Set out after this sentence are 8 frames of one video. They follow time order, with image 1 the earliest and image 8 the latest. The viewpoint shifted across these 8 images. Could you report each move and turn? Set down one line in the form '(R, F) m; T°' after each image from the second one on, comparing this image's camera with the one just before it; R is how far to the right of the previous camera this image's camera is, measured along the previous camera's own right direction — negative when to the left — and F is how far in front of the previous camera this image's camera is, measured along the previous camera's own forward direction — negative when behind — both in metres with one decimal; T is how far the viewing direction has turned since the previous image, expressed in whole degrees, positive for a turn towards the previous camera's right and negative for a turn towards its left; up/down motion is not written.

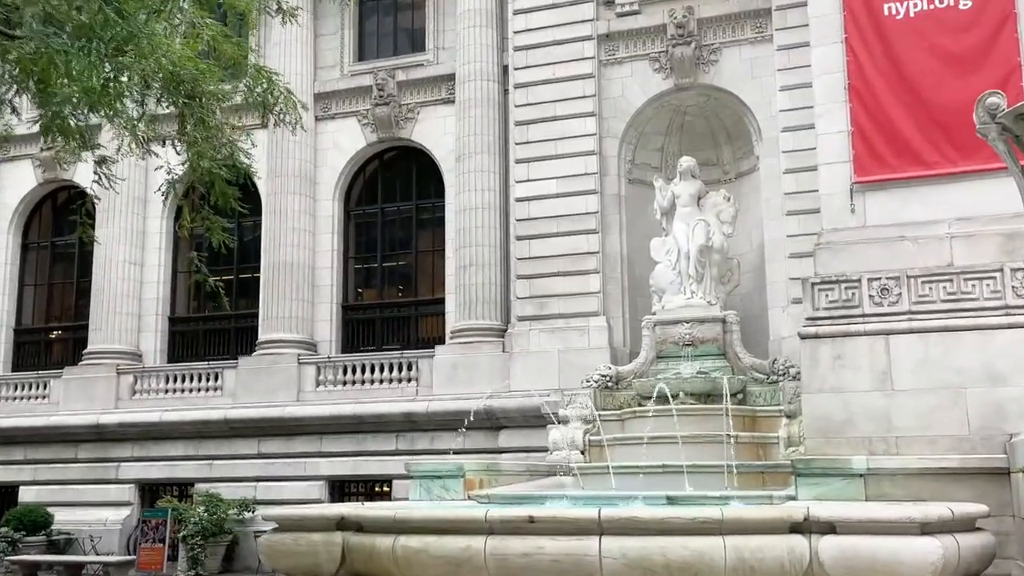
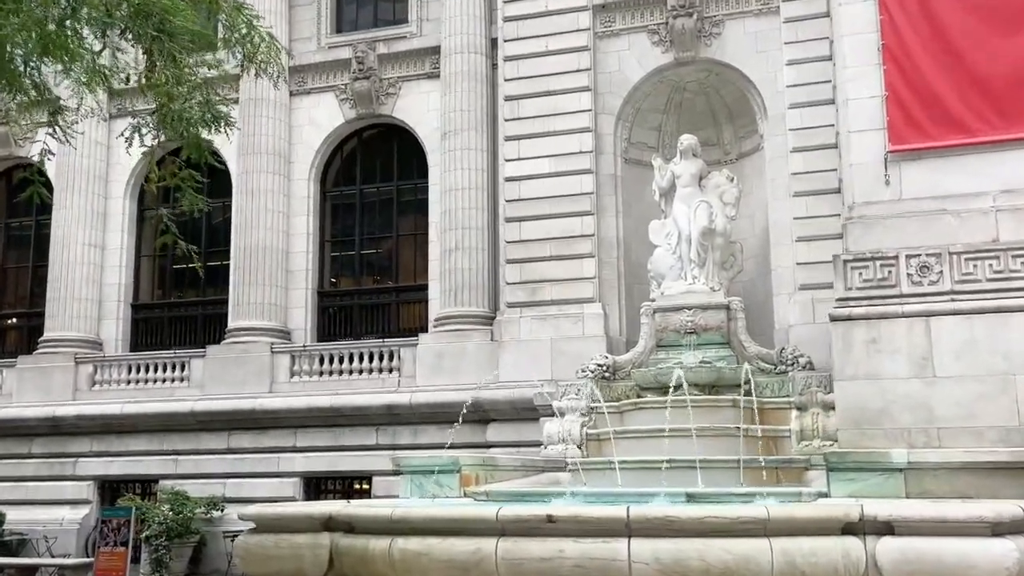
(-0.4, +1.1) m; +2°
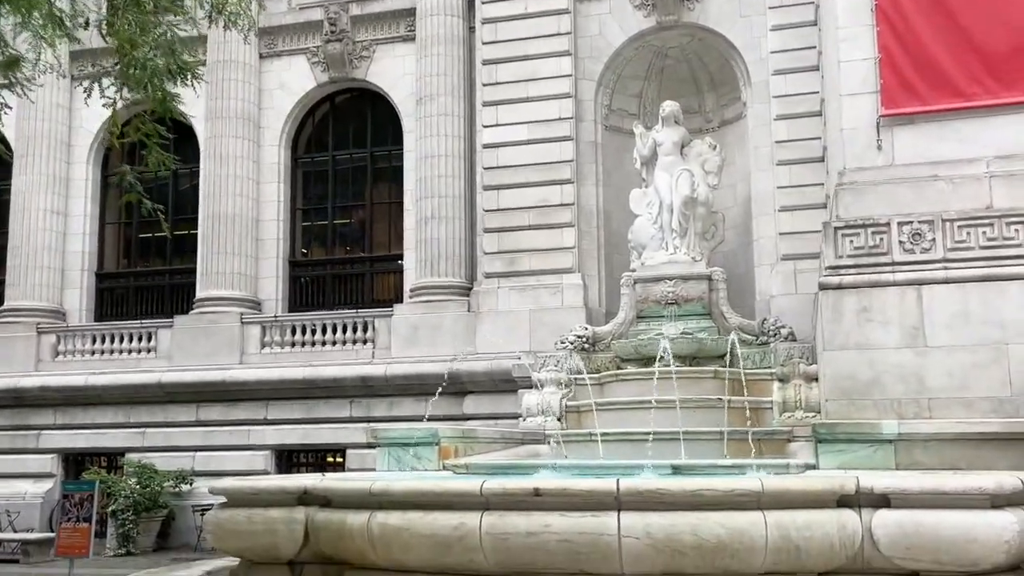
(-0.1, +0.4) m; +2°
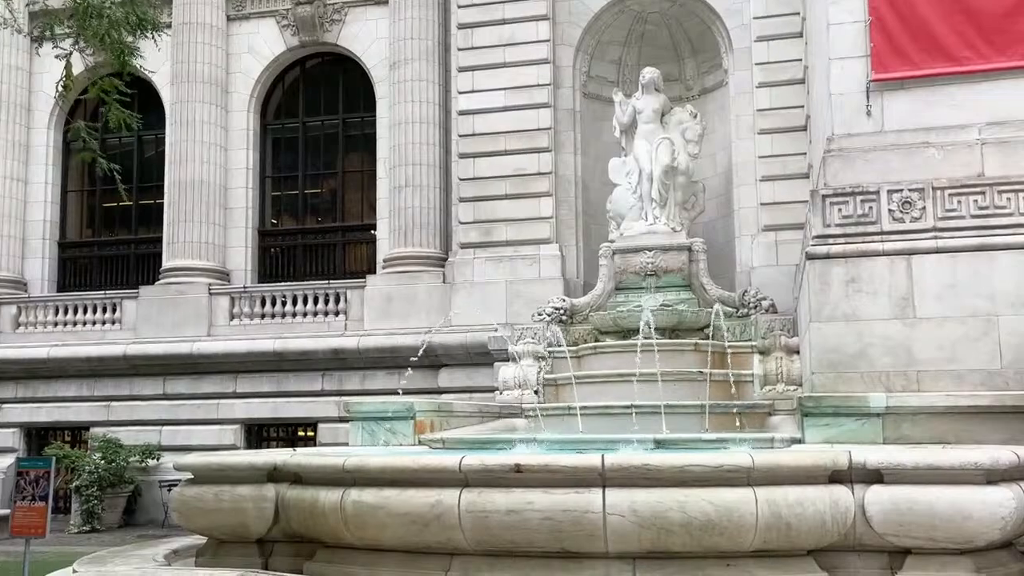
(-0.1, +0.4) m; +2°
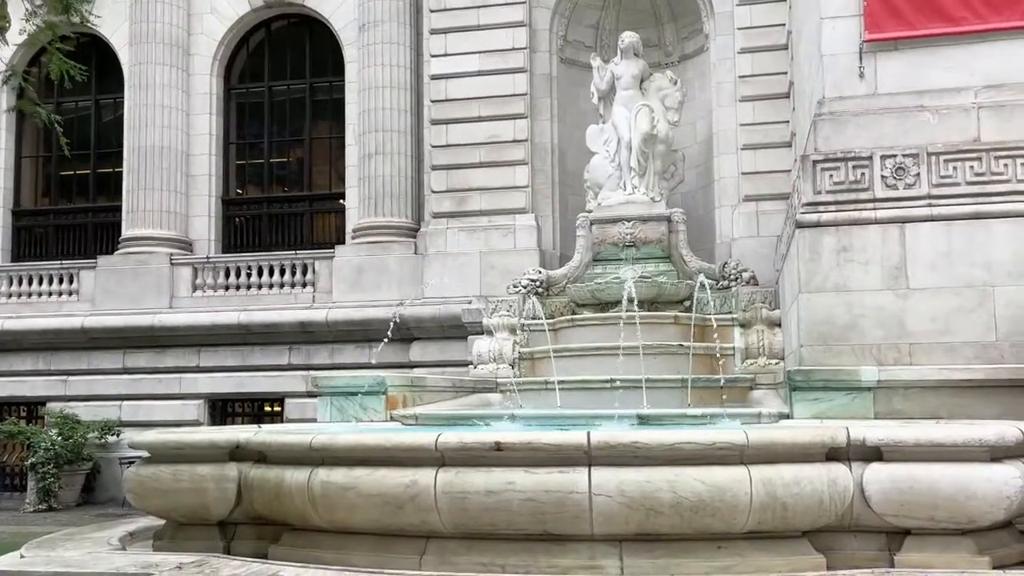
(-0.1, +0.5) m; +2°
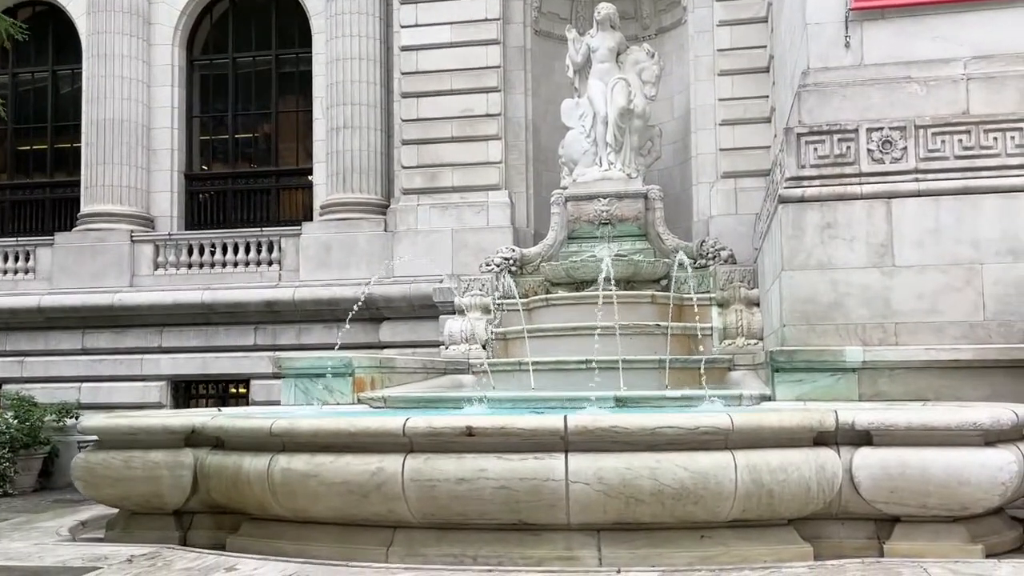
(0.0, +0.4) m; +2°
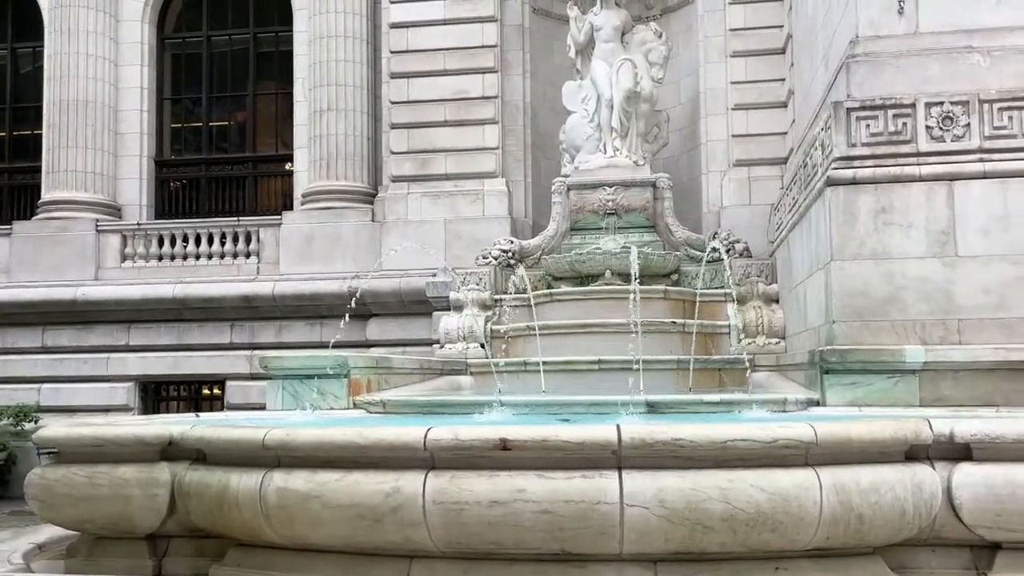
(-0.4, +1.0) m; +2°
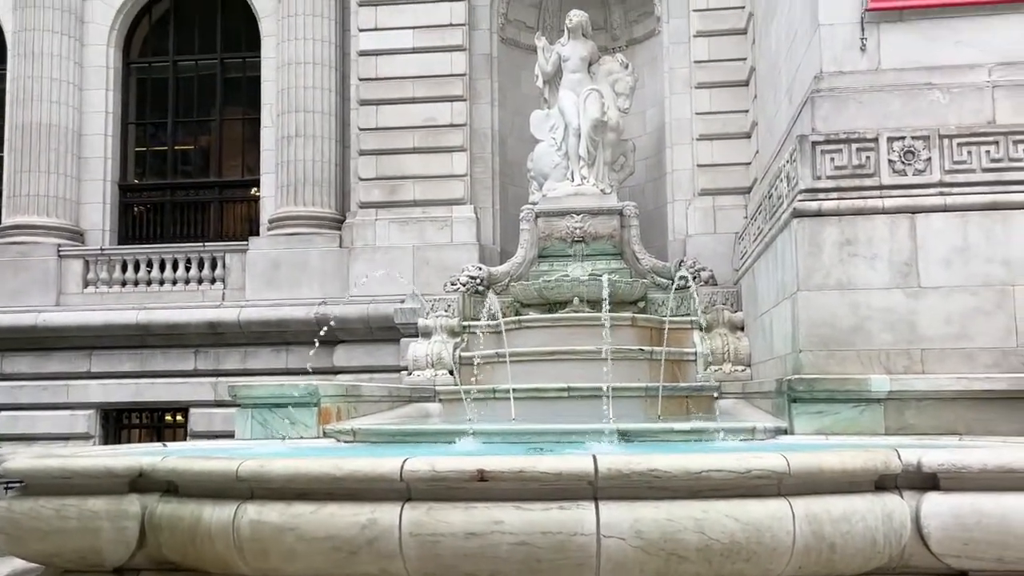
(-0.1, 0.0) m; +2°
